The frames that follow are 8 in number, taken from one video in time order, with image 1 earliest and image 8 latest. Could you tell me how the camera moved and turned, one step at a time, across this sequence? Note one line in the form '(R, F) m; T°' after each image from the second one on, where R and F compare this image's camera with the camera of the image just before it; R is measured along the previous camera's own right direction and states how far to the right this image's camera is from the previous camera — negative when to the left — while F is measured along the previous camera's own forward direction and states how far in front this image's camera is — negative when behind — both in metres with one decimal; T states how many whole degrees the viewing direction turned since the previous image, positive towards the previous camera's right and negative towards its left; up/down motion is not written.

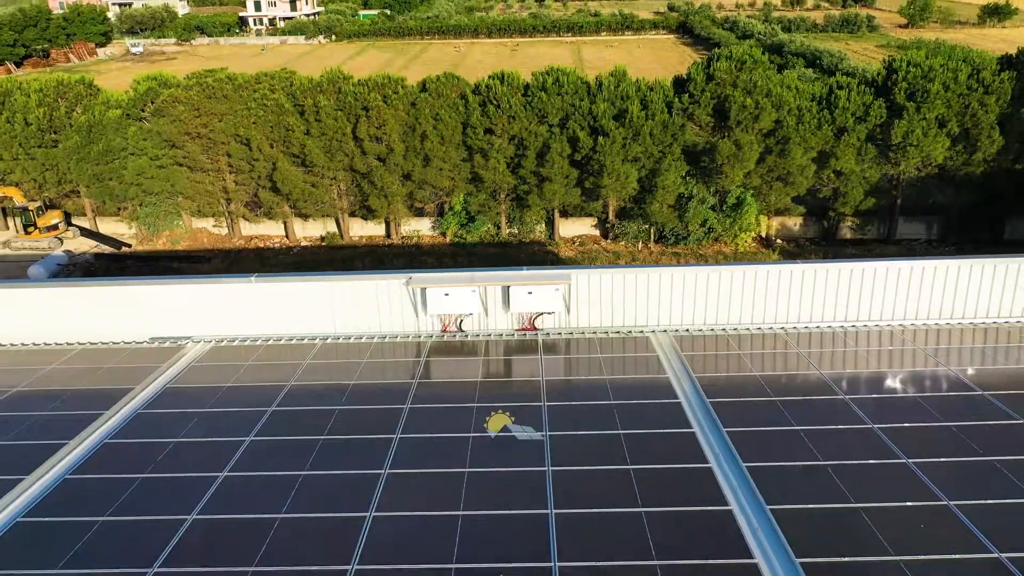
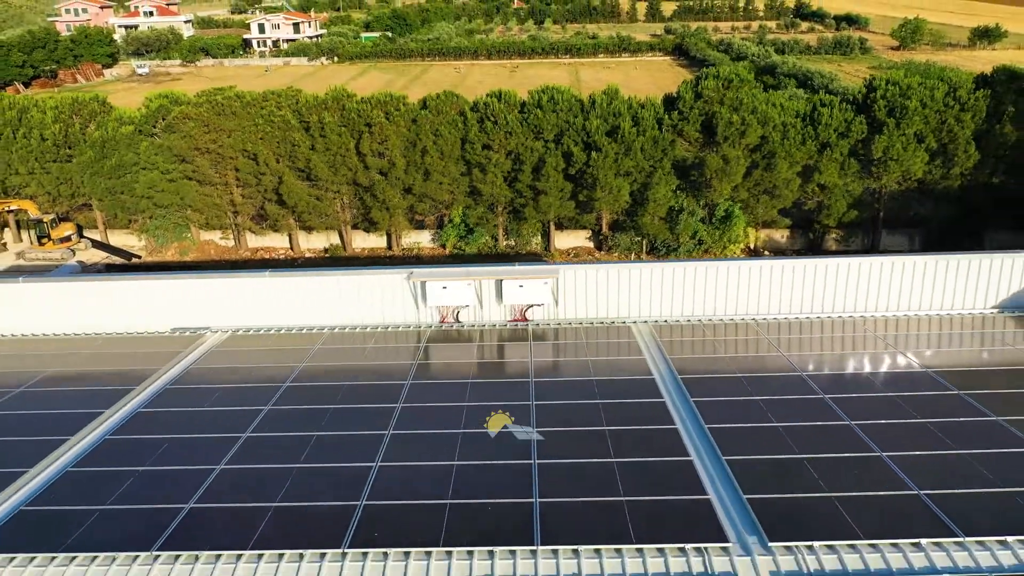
(+0.1, -1.0) m; 0°
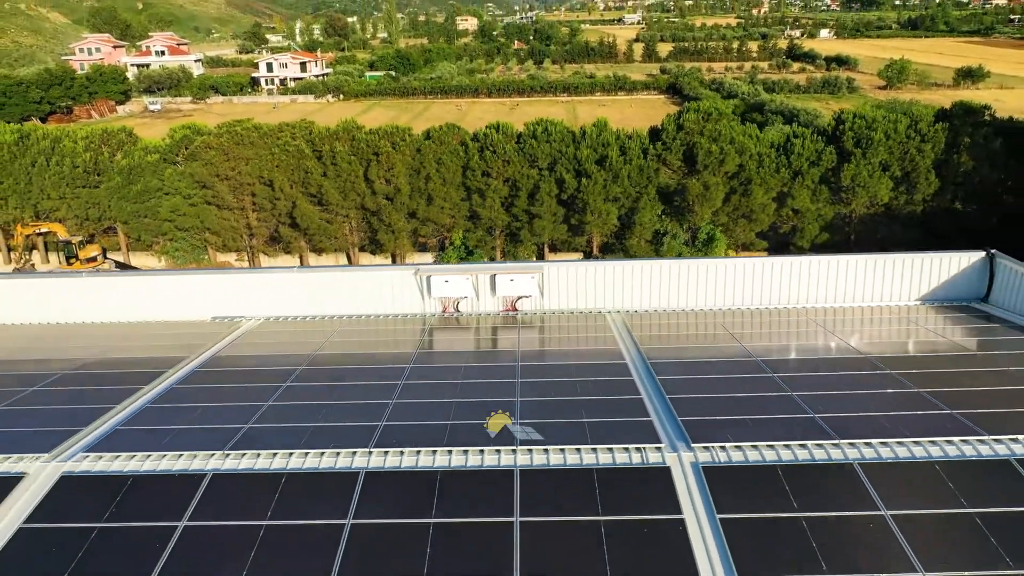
(+0.1, -2.0) m; 0°
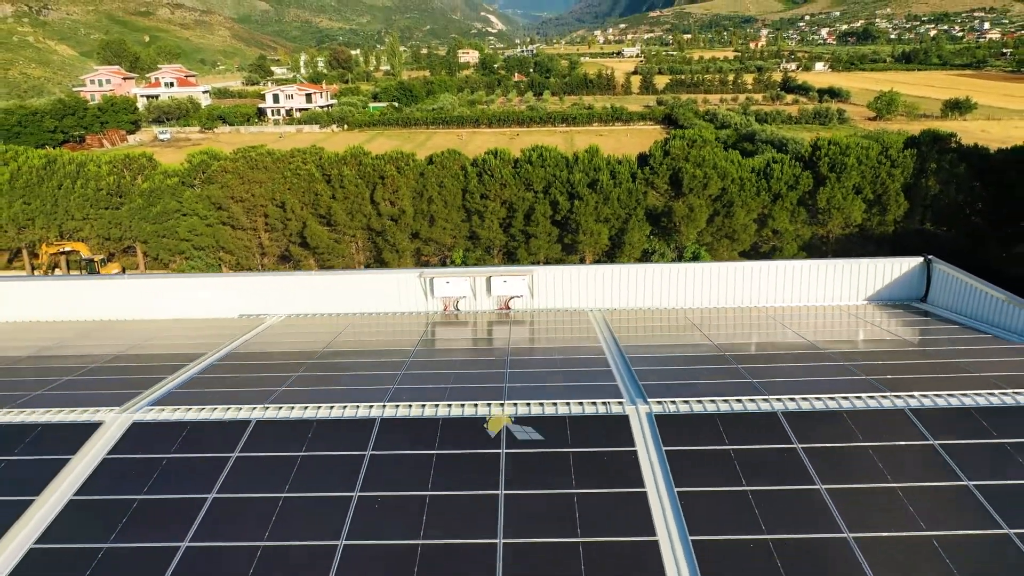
(+0.1, -1.8) m; 0°
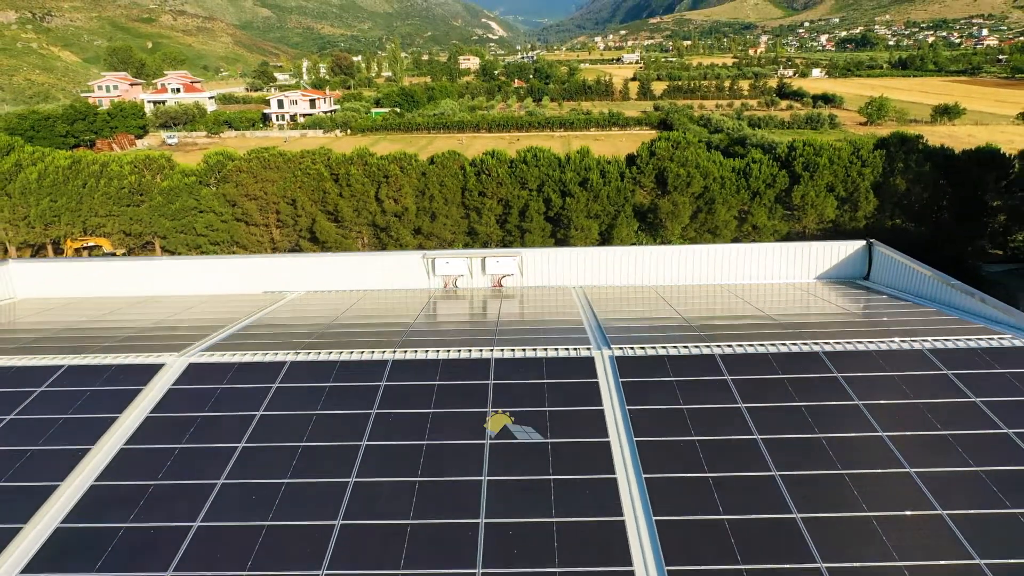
(+0.2, -2.2) m; 0°
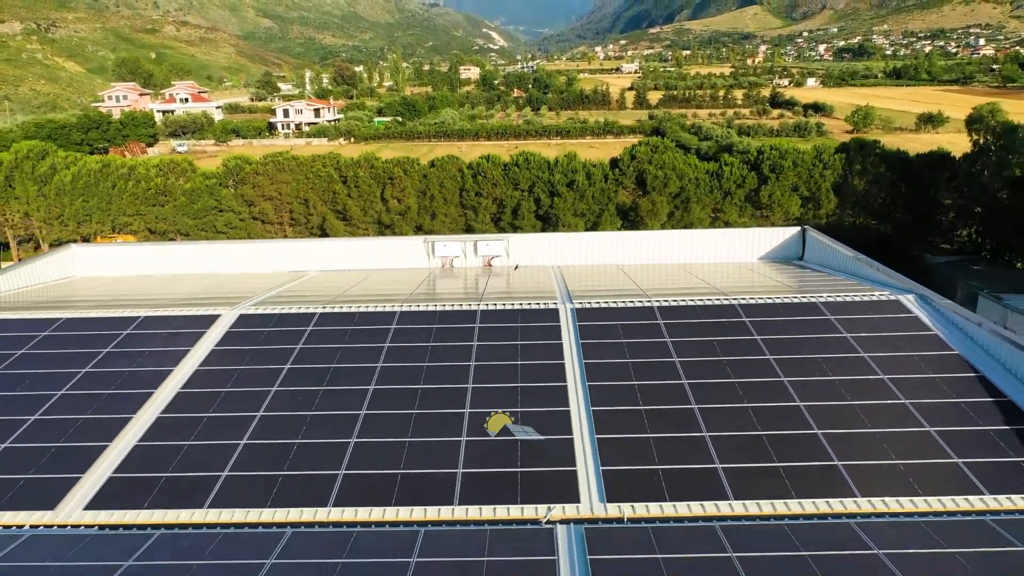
(+0.3, -3.2) m; 0°
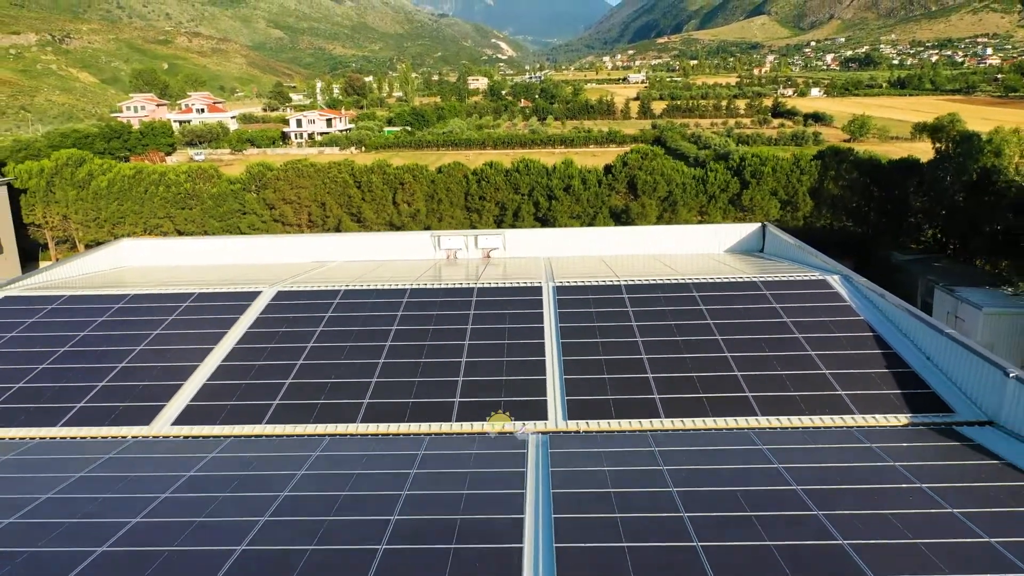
(+0.4, -3.0) m; -1°
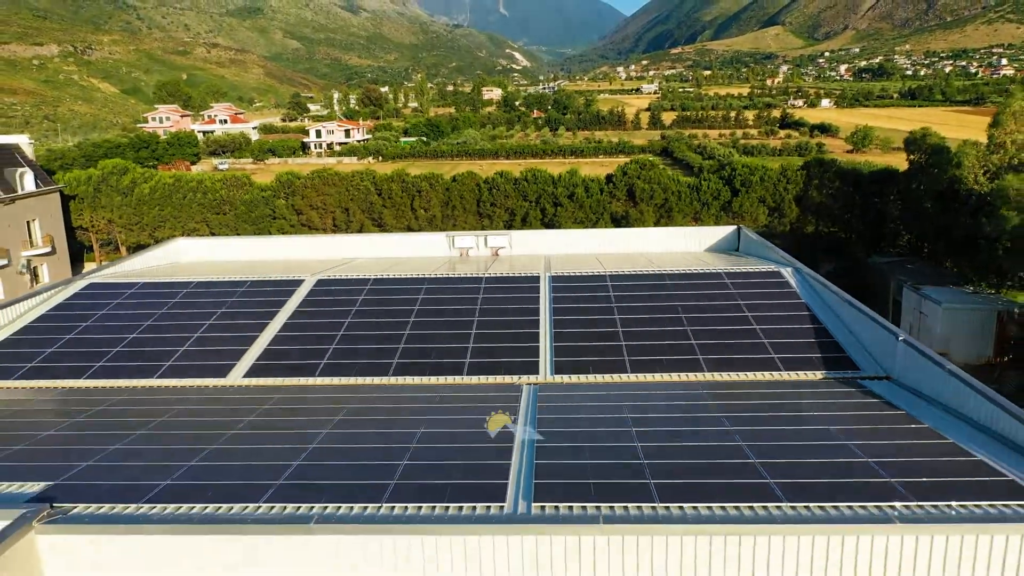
(+0.3, -3.4) m; -1°
